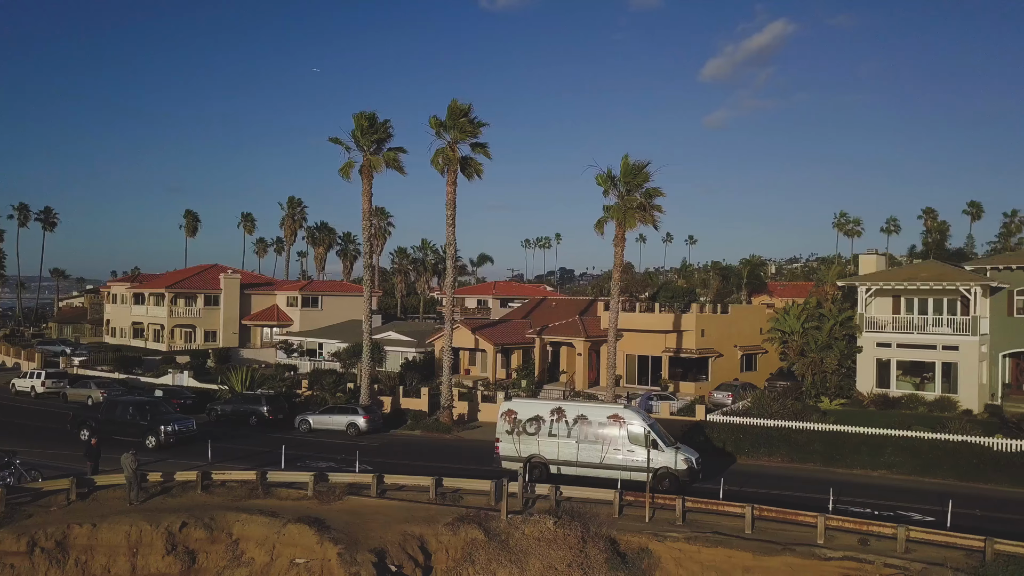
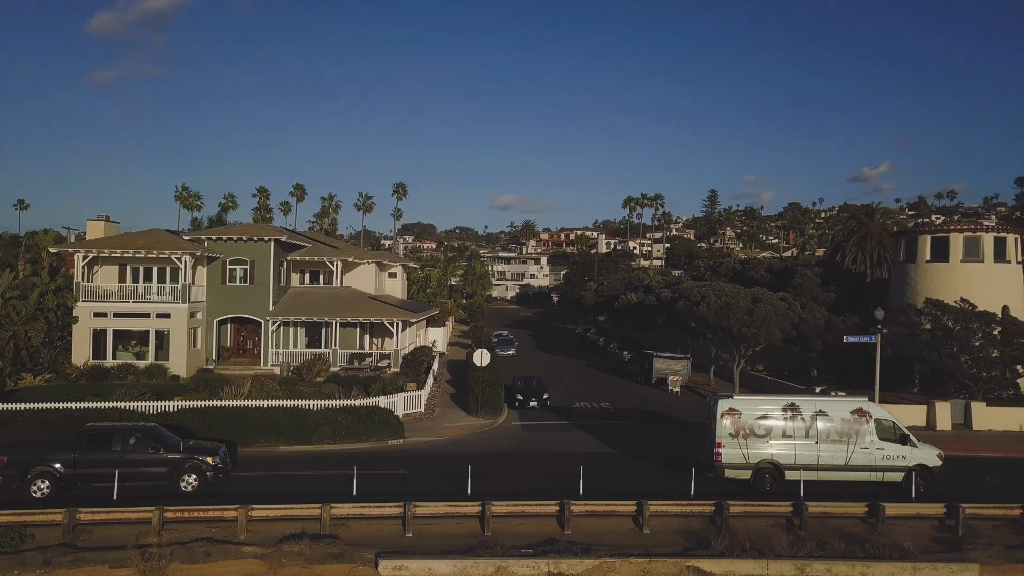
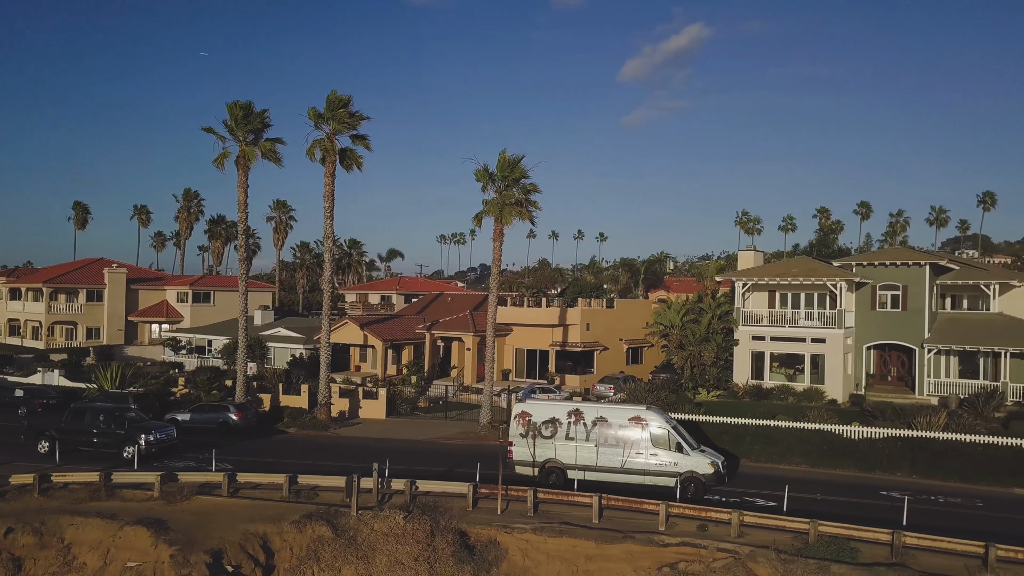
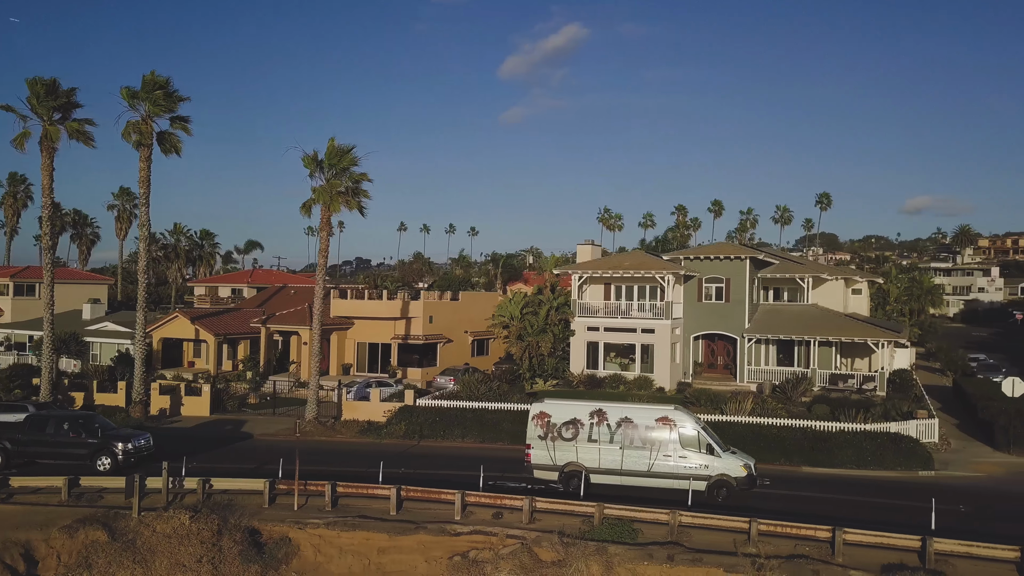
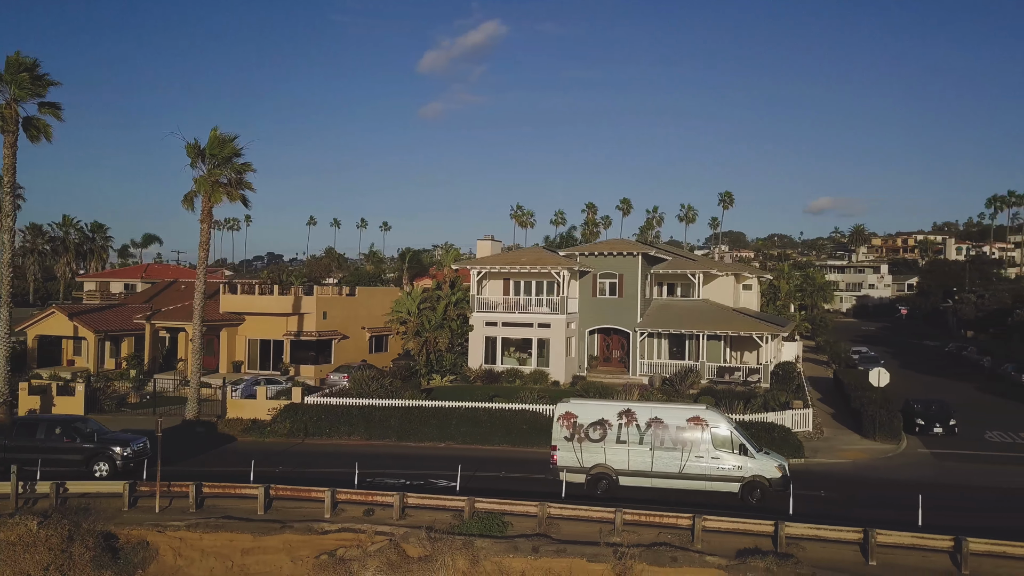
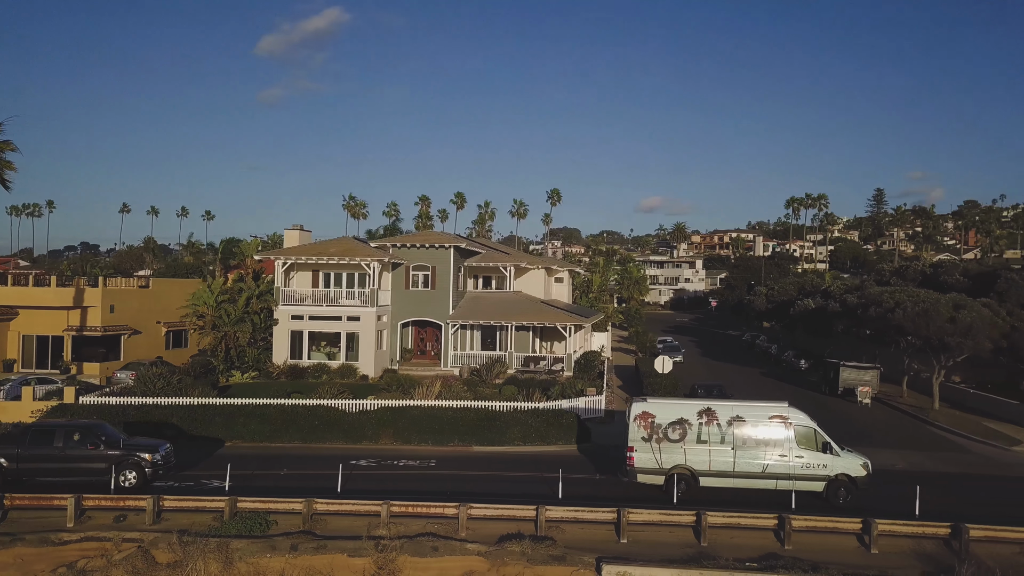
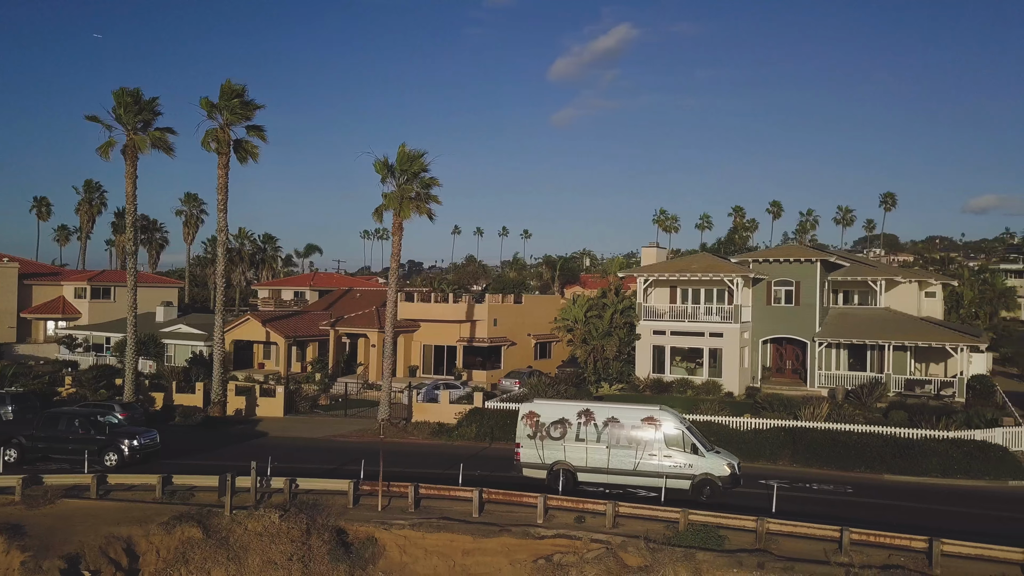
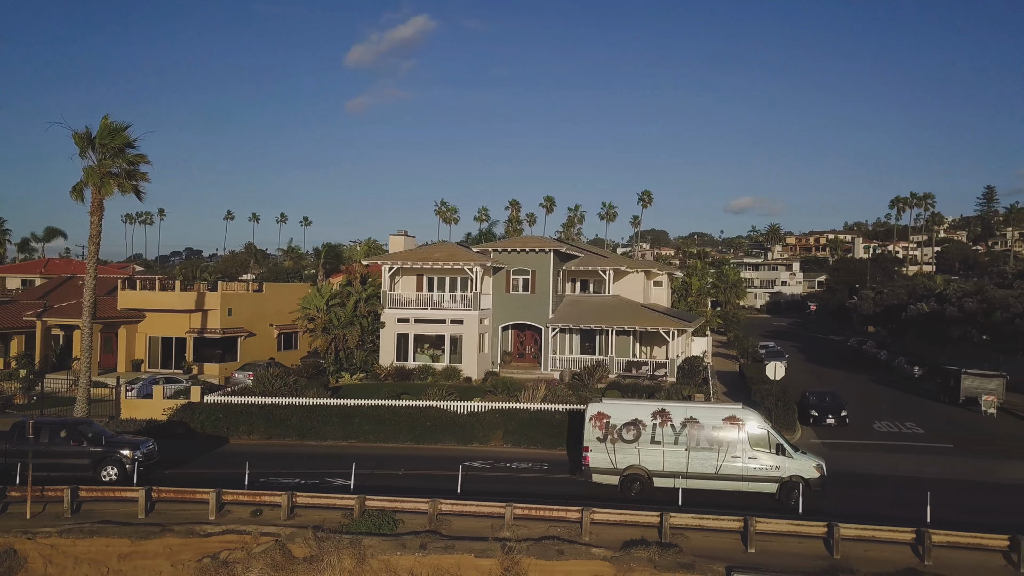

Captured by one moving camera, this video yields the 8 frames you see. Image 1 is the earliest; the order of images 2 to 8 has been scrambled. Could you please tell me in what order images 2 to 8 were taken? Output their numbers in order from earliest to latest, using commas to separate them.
3, 7, 4, 5, 8, 6, 2
